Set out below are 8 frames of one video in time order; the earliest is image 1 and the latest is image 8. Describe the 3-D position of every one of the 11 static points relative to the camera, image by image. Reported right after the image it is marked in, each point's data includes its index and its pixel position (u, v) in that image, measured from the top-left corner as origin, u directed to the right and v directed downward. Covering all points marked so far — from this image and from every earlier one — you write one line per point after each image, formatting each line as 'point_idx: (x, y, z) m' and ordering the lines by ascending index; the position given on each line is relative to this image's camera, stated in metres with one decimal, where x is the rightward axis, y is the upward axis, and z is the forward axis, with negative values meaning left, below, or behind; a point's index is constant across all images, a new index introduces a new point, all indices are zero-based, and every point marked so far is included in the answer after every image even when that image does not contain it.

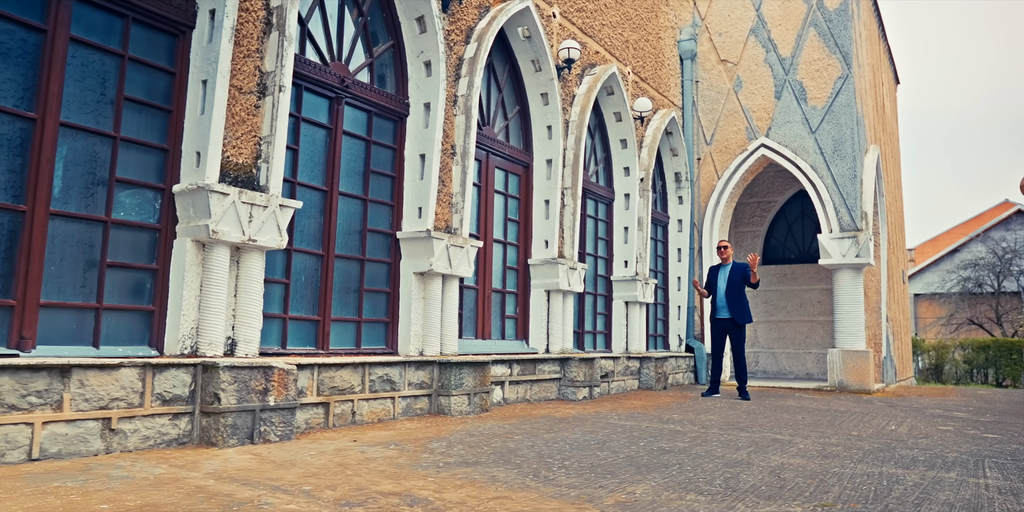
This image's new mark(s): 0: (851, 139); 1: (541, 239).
0: (+5.9, +2.1, +11.7) m
1: (+0.4, +0.2, +9.0) m
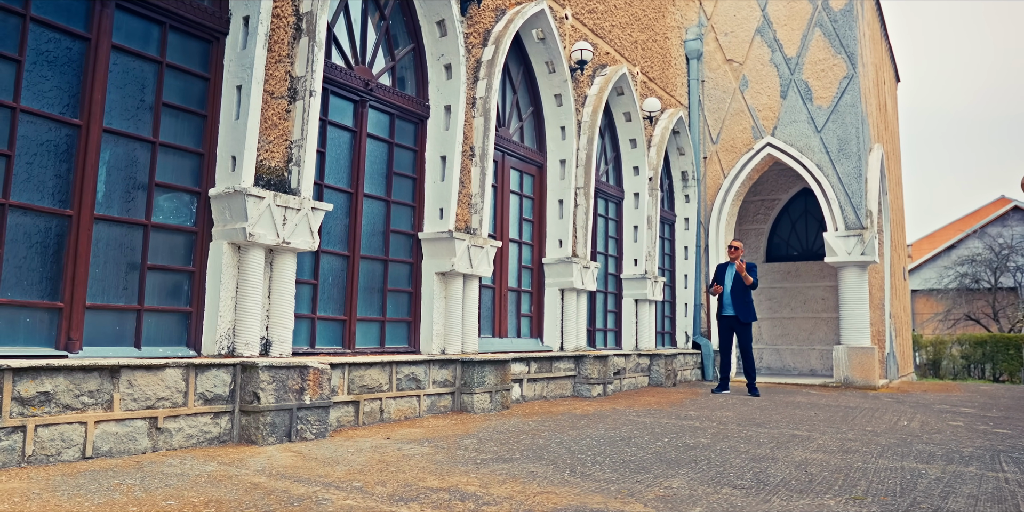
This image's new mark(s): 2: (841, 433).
0: (+6.1, +2.1, +11.9) m
1: (+0.6, +0.2, +9.1) m
2: (+2.9, -1.5, +5.8) m
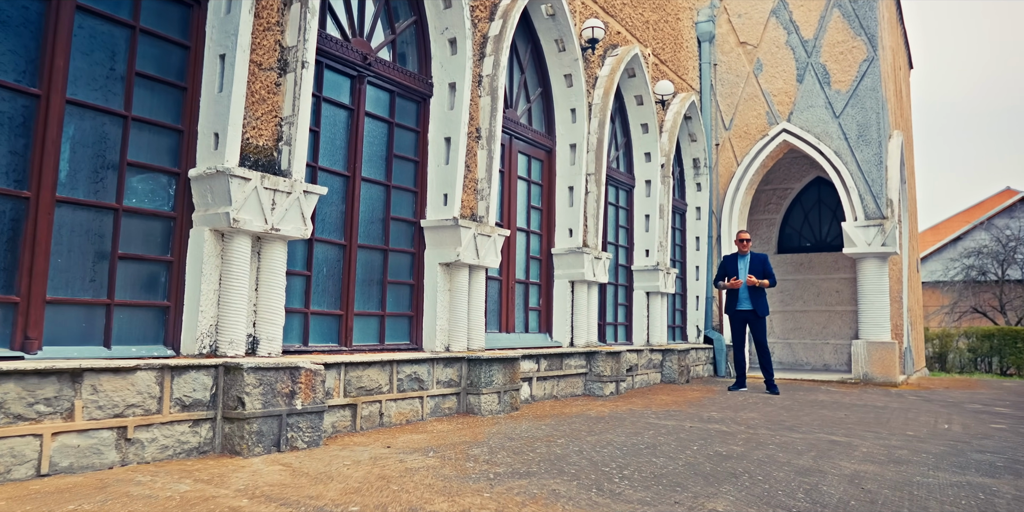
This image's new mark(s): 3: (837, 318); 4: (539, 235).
0: (+6.2, +2.2, +11.3) m
1: (+0.7, +0.4, +8.6) m
2: (+3.0, -1.5, +5.3) m
3: (+6.8, -1.3, +13.9) m
4: (+0.3, +0.3, +8.6) m
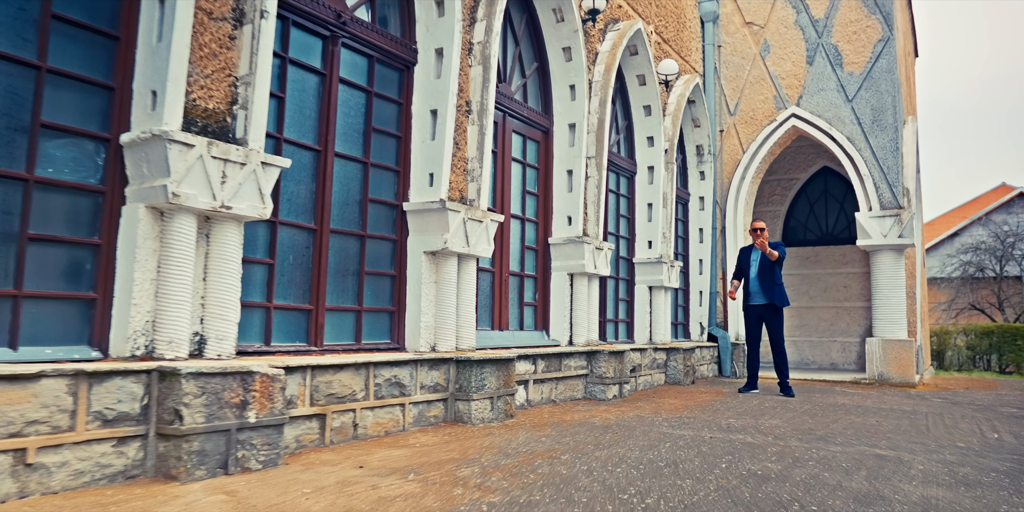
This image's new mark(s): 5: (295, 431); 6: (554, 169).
0: (+6.1, +2.4, +10.7) m
1: (+0.6, +0.5, +7.9) m
2: (+2.9, -1.4, +4.6) m
3: (+6.6, -1.2, +13.3) m
4: (+0.3, +0.4, +7.8) m
5: (-1.4, -1.1, +4.2) m
6: (+0.5, +1.0, +8.0) m
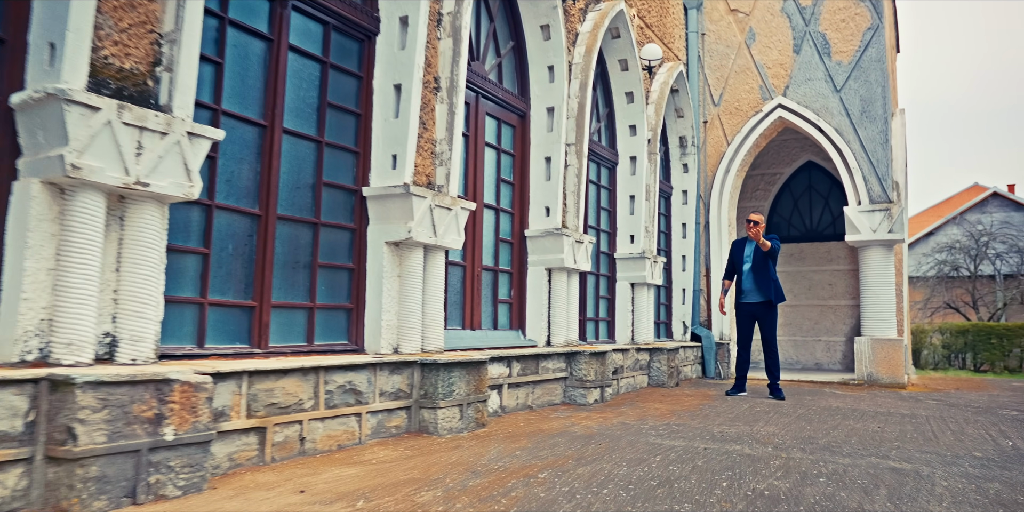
0: (+5.7, +2.4, +10.3) m
1: (+0.3, +0.5, +7.3) m
2: (+2.8, -1.3, +4.2) m
3: (+6.1, -1.1, +12.9) m
4: (0.0, +0.5, +7.2) m
5: (-1.5, -1.0, +3.6) m
6: (+0.2, +1.1, +7.4) m
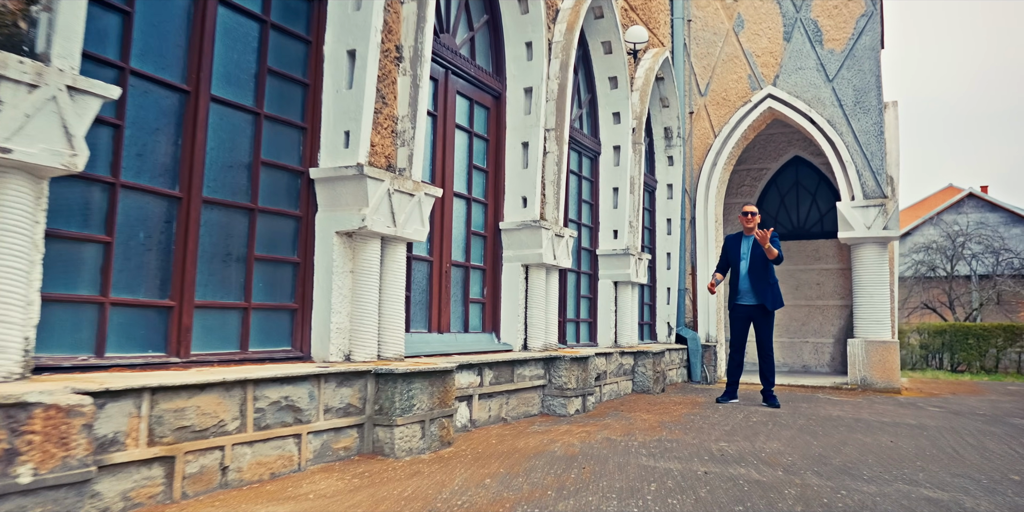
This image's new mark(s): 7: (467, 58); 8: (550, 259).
0: (+5.3, +2.5, +9.8) m
1: (+0.1, +0.6, +6.6) m
2: (+2.6, -1.3, +3.6) m
3: (+5.7, -1.1, +12.5) m
4: (-0.3, +0.5, +6.6) m
5: (-1.7, -1.0, +2.9) m
6: (-0.1, +1.1, +6.7) m
7: (-0.4, +1.9, +6.3) m
8: (+0.4, 0.0, +6.6) m
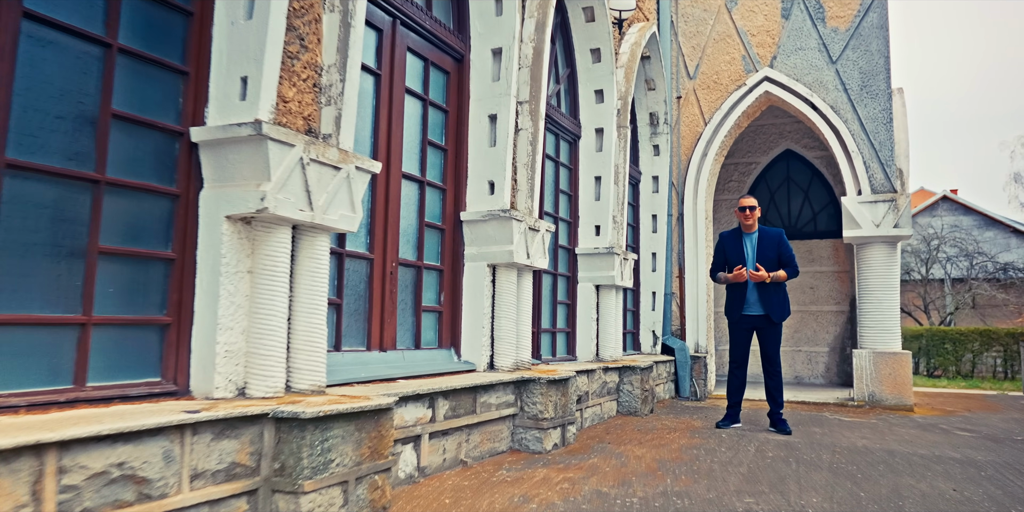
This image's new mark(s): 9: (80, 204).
0: (+4.9, +2.4, +8.8) m
1: (-0.2, +0.6, +5.4) m
2: (+2.4, -1.3, +2.5) m
3: (+5.1, -1.1, +11.5) m
4: (-0.6, +0.5, +5.3) m
5: (-1.8, -0.9, +1.6) m
6: (-0.3, +1.2, +5.5) m
7: (-0.7, +1.9, +5.1) m
8: (+0.1, 0.0, +5.4) m
9: (-1.9, +0.2, +2.9) m
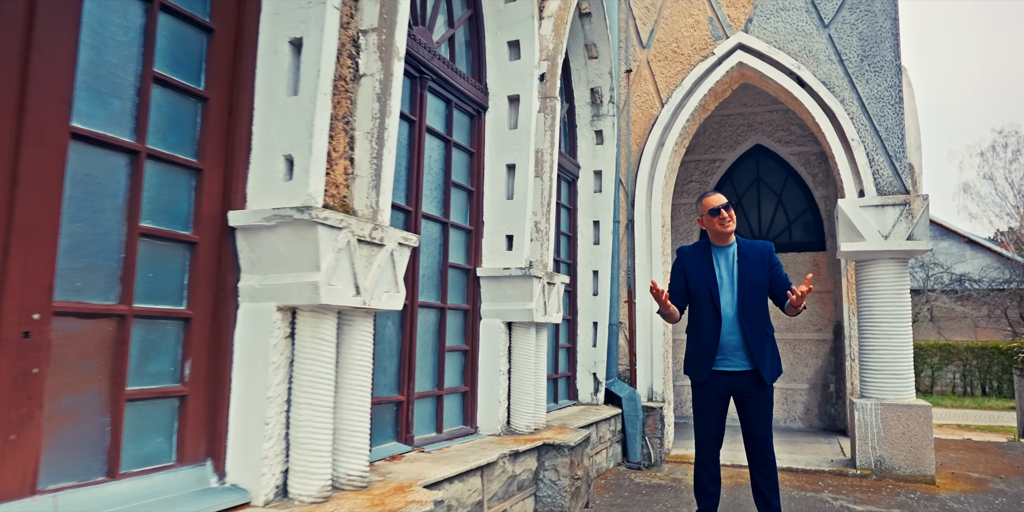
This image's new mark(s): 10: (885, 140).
0: (+3.8, +2.2, +6.8) m
1: (-1.1, +0.5, +3.0) m
2: (+1.8, -1.4, +0.2) m
3: (+3.9, -1.3, +9.4) m
4: (-1.4, +0.4, +2.9) m
5: (-2.4, -1.1, -0.9) m
6: (-1.2, +1.0, +3.1) m
7: (-1.5, +1.7, +2.7) m
8: (-0.7, -0.2, +3.0) m
9: (-2.5, +0.1, +0.4) m
10: (+3.7, +1.2, +6.7) m
